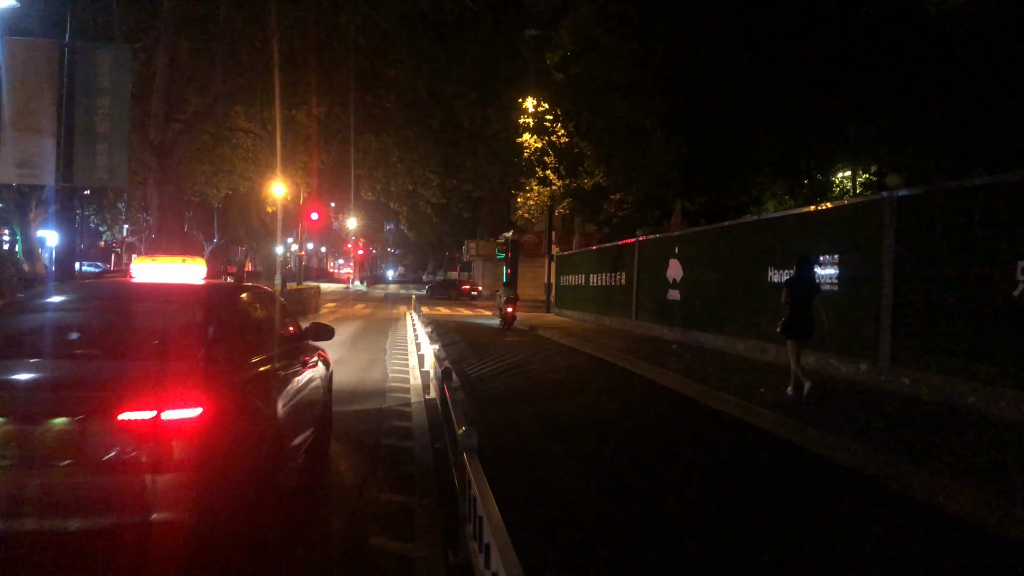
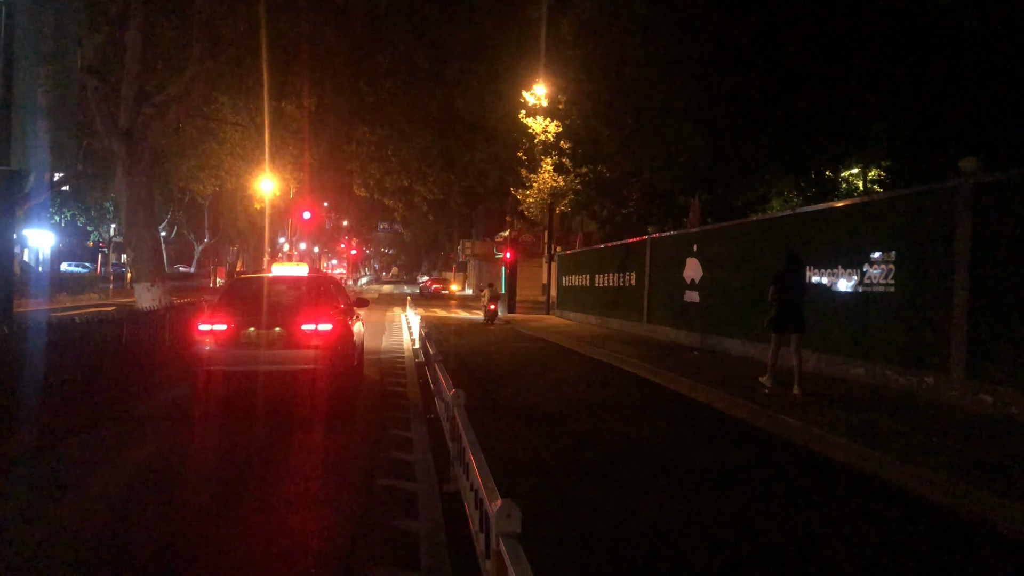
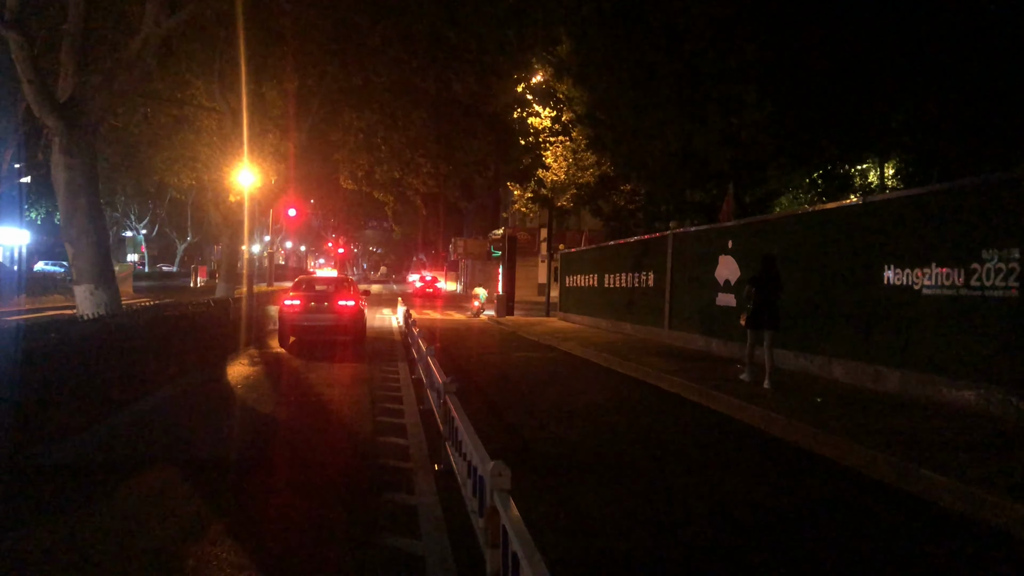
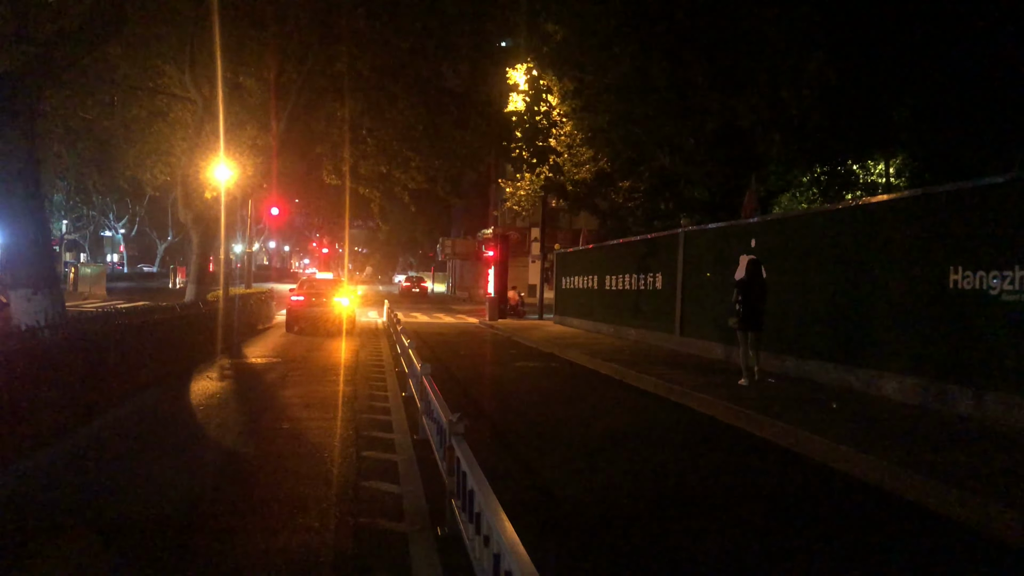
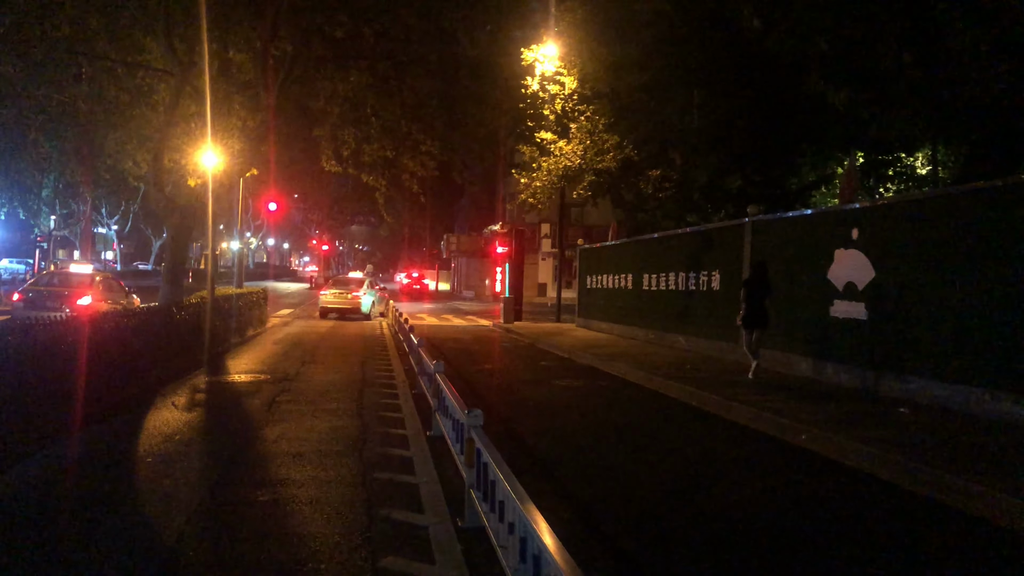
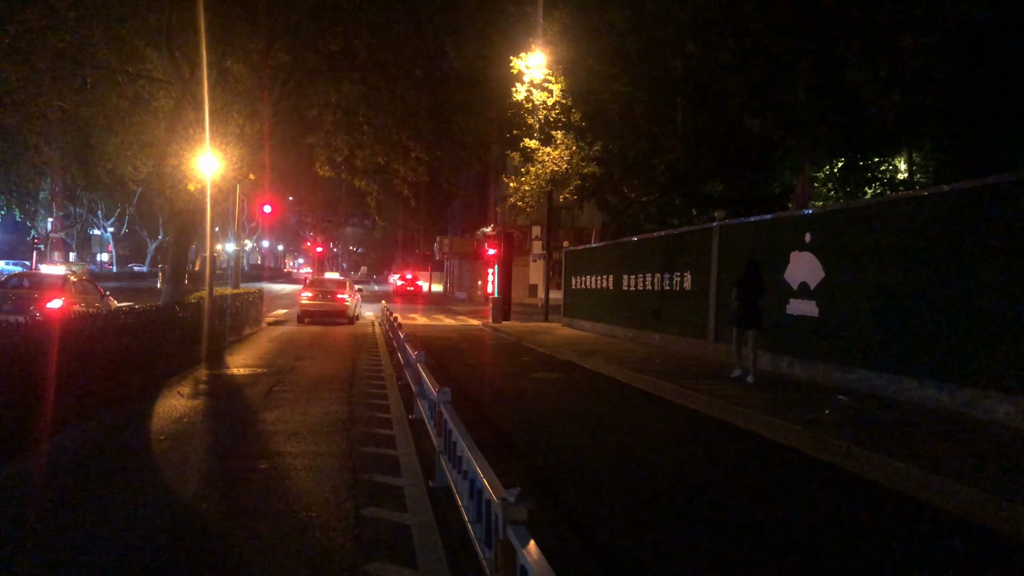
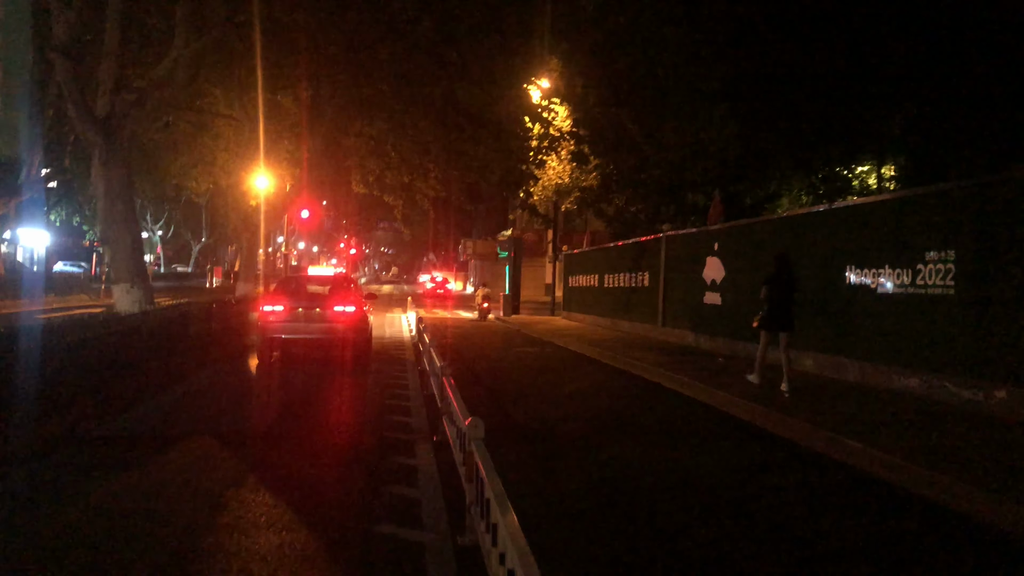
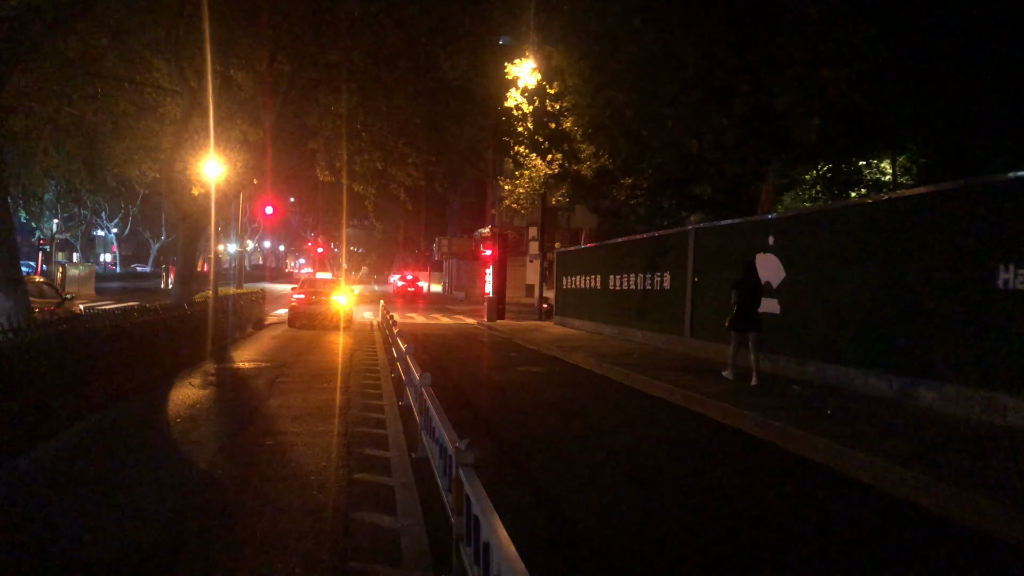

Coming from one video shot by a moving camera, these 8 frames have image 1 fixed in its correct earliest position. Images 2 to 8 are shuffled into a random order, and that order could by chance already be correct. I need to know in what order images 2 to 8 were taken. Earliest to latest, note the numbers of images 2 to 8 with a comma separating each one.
2, 7, 3, 4, 8, 6, 5
